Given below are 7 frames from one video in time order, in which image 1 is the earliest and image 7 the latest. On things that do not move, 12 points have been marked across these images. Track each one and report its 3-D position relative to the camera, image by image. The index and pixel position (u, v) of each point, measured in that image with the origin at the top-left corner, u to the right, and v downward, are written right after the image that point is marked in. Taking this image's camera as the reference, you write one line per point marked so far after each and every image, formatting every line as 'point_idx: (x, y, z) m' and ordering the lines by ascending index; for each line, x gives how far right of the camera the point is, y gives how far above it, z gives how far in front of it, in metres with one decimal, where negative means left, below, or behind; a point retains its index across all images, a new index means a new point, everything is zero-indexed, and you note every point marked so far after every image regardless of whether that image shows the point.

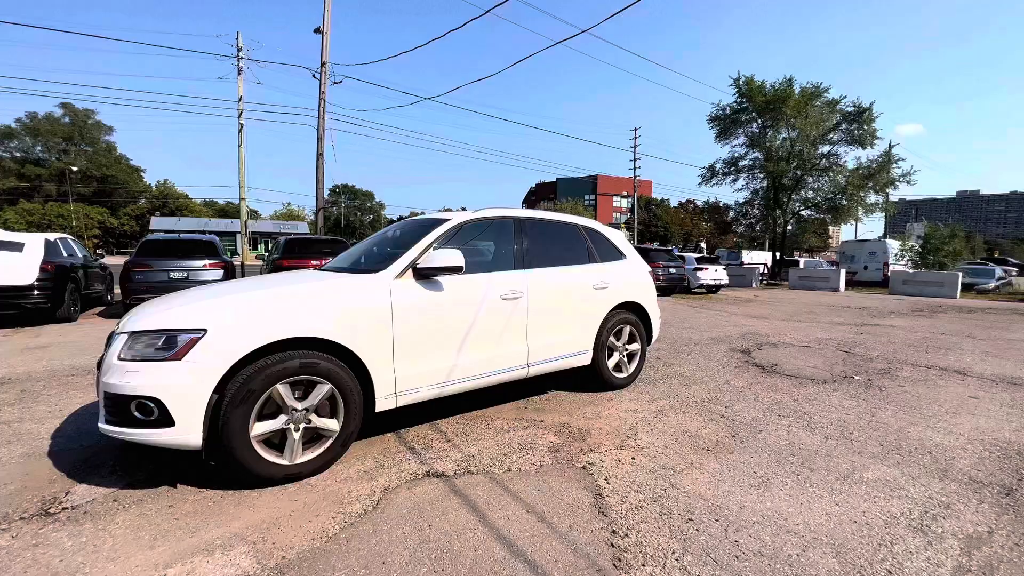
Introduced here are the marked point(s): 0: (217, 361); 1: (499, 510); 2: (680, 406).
0: (-1.9, -0.5, +2.9) m
1: (-0.1, -1.4, +2.8) m
2: (+1.8, -1.2, +4.7) m
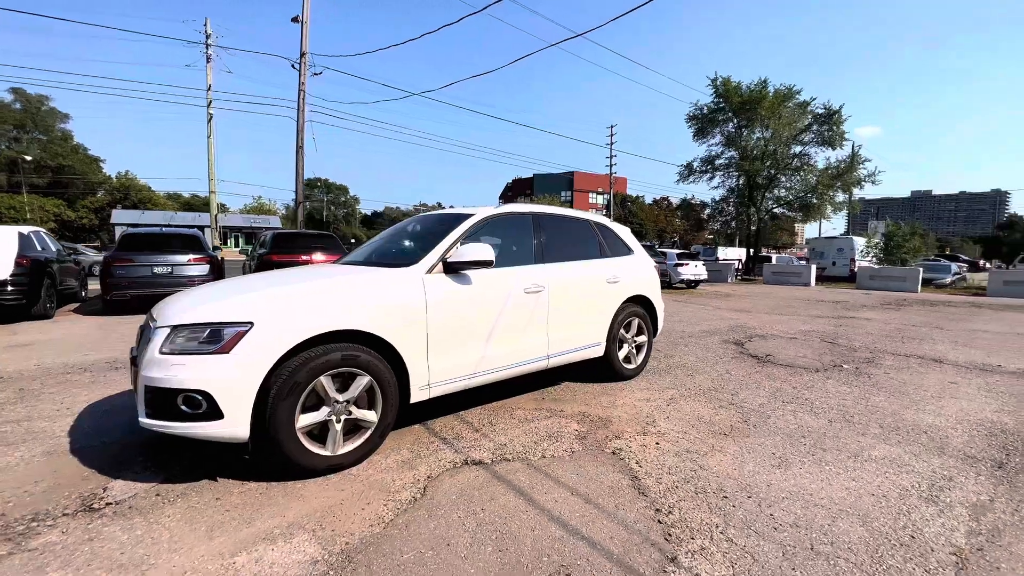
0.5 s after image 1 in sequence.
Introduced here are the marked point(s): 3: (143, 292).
0: (-1.6, -0.4, +2.9) m
1: (+0.2, -1.3, +2.9) m
2: (+1.9, -1.2, +4.9) m
3: (-8.2, -0.1, +10.0) m
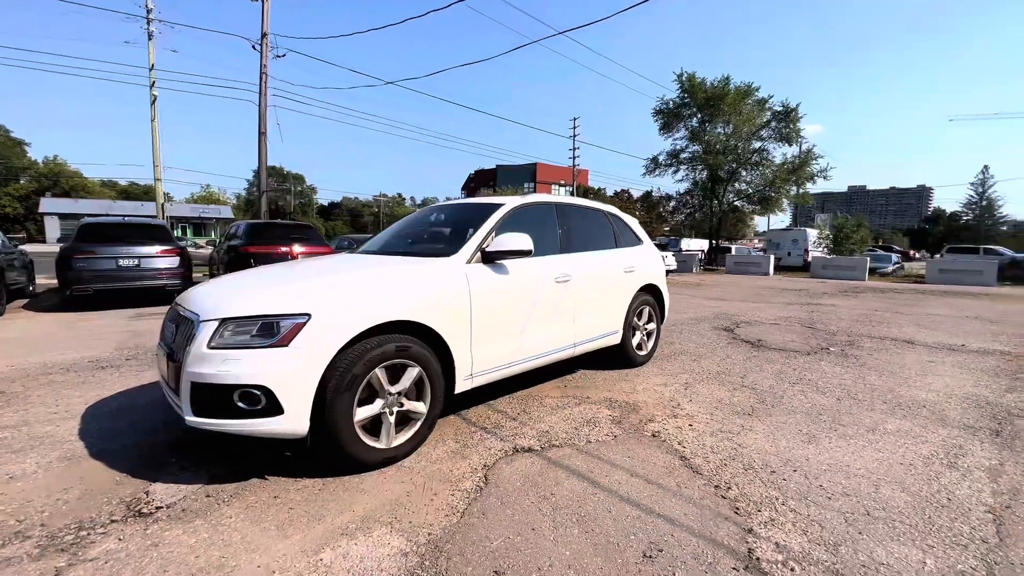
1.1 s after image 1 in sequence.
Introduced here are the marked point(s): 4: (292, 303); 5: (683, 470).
0: (-1.2, -0.4, +2.8) m
1: (+0.6, -1.2, +3.0) m
2: (+2.2, -1.0, +5.1) m
3: (-8.4, 0.0, +9.3) m
4: (-1.4, -0.1, +2.8) m
5: (+1.2, -1.2, +3.1) m
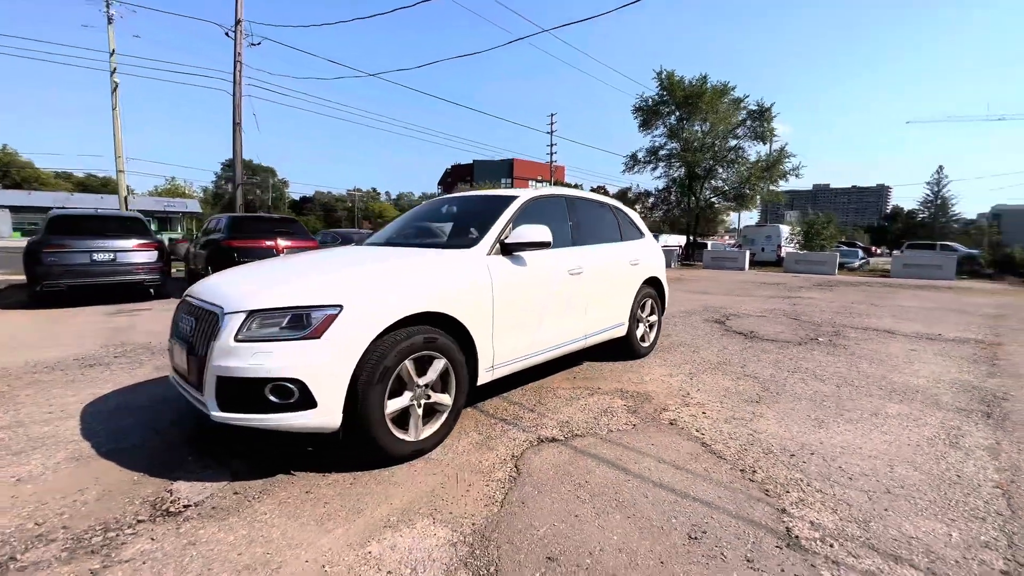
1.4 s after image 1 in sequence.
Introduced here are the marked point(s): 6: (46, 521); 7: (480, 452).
0: (-1.0, -0.3, +2.7) m
1: (+0.8, -1.2, +3.1) m
2: (+2.3, -0.9, +5.3) m
3: (-8.5, +0.1, +8.8) m
4: (-1.2, 0.0, +2.7) m
5: (+1.4, -1.2, +3.2) m
6: (-2.5, -1.2, +2.4) m
7: (-0.2, -1.2, +3.2) m
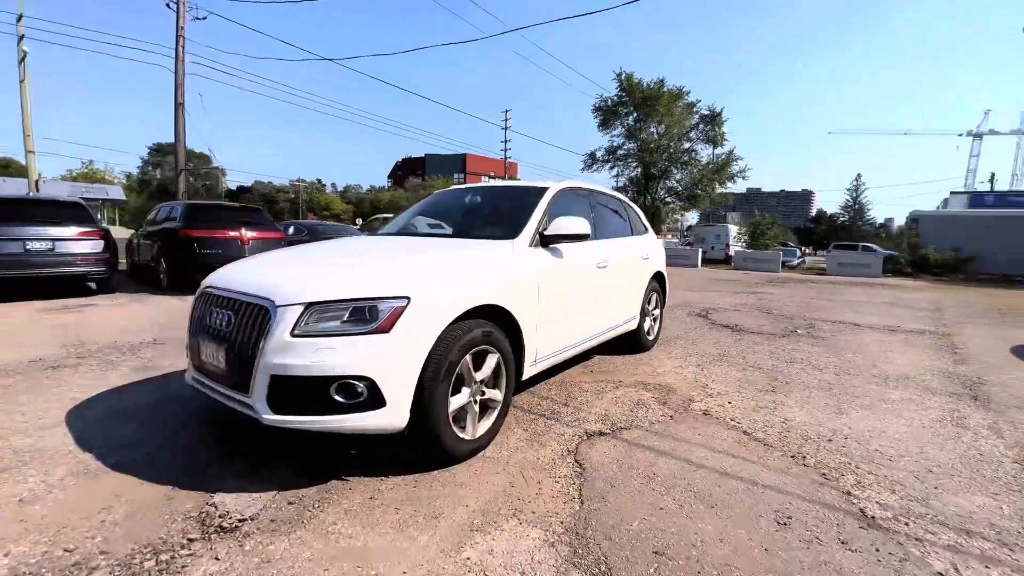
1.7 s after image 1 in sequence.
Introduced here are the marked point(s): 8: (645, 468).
0: (-0.5, -0.3, +2.6) m
1: (+1.2, -1.1, +3.1) m
2: (+2.4, -0.9, +5.5) m
3: (-8.7, +0.3, +7.8) m
4: (-0.7, 0.0, +2.5) m
5: (+1.7, -1.1, +3.3) m
6: (-2.0, -1.2, +2.1) m
7: (+0.1, -1.1, +3.1) m
8: (+0.8, -1.2, +2.9) m
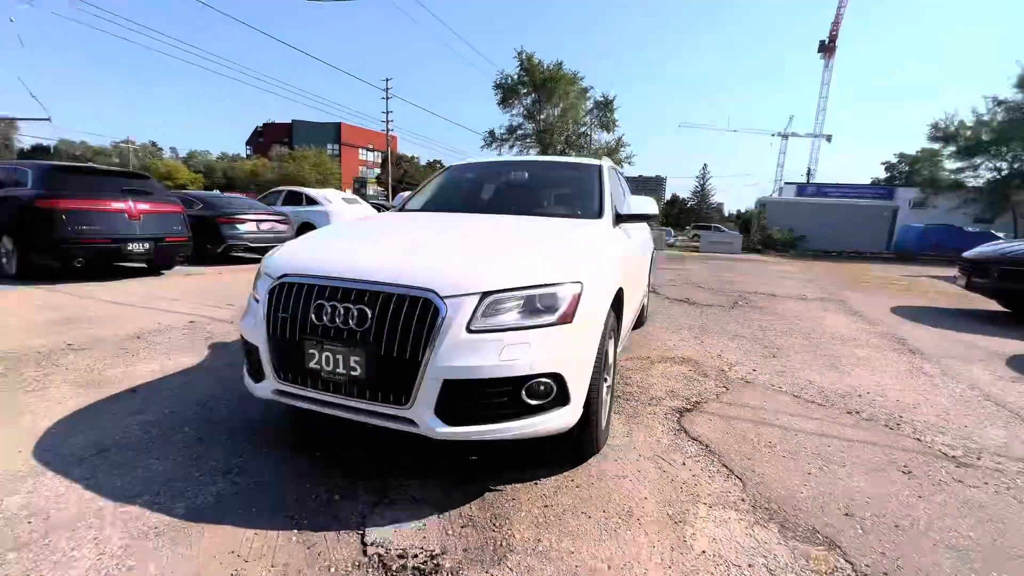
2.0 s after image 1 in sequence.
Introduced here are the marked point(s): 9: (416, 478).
0: (+0.4, -0.2, +2.4) m
1: (+1.9, -1.0, +3.3) m
2: (+2.4, -0.6, +5.9) m
3: (-8.9, +0.3, +5.2) m
4: (+0.2, +0.1, +2.3) m
5: (+2.4, -0.9, +3.6) m
6: (-0.9, -1.2, +1.5) m
7: (+0.9, -1.0, +3.1) m
8: (+1.6, -1.0, +3.0) m
9: (-0.5, -1.0, +2.4) m
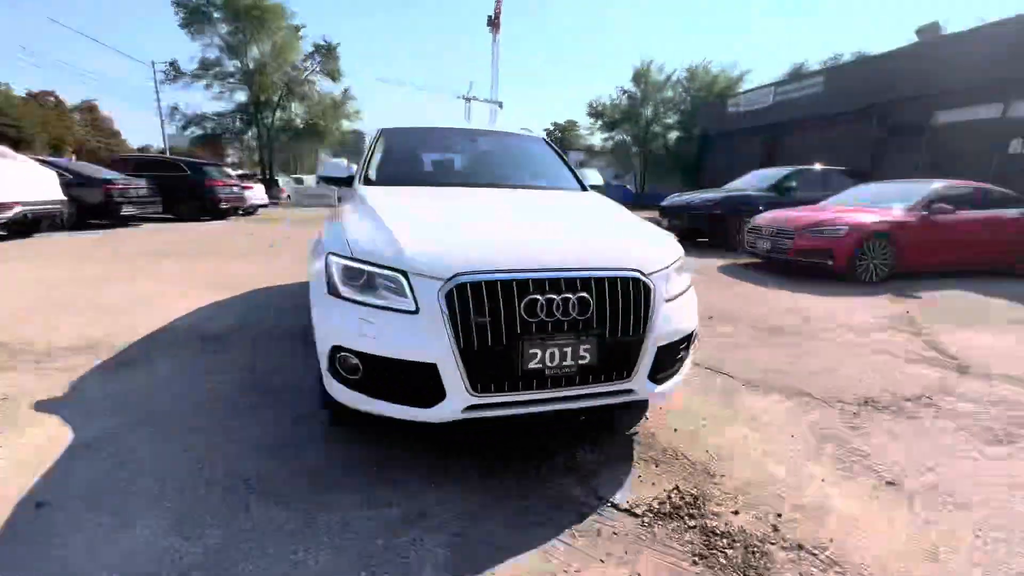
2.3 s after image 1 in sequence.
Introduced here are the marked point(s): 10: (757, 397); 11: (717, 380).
0: (+1.1, +0.1, +2.9) m
1: (+1.8, -0.5, +4.7) m
2: (+0.7, +0.1, +7.0) m
3: (-8.1, -0.7, -0.1) m
4: (+0.9, +0.3, +2.7) m
5: (+2.0, -0.4, +5.2) m
6: (+0.6, -1.2, +1.6) m
7: (+1.1, -0.6, +3.9) m
8: (+1.8, -0.6, +4.3) m
9: (+0.4, -0.9, +2.6) m
10: (+1.8, -0.8, +3.3) m
11: (+1.6, -0.8, +3.5) m
